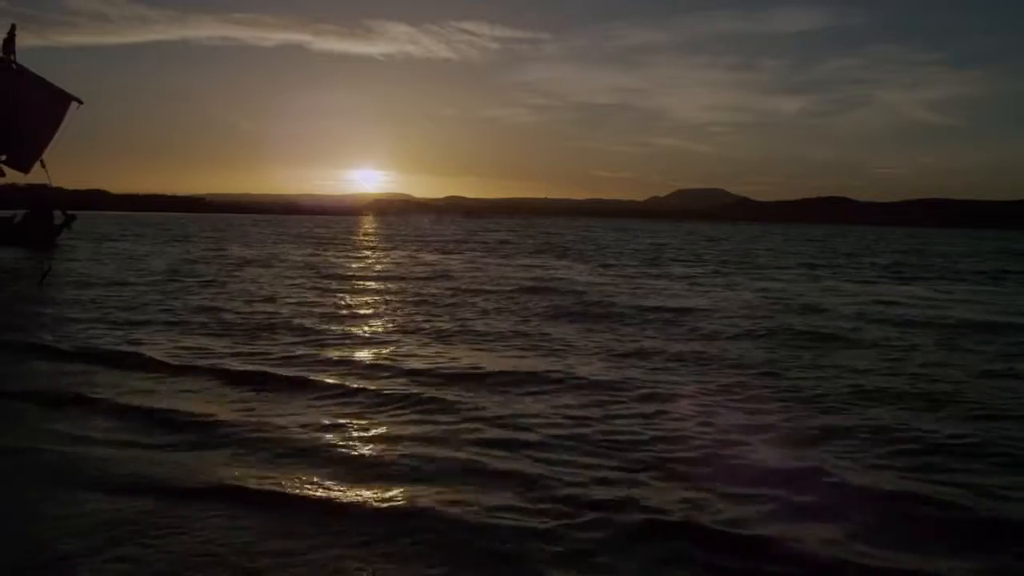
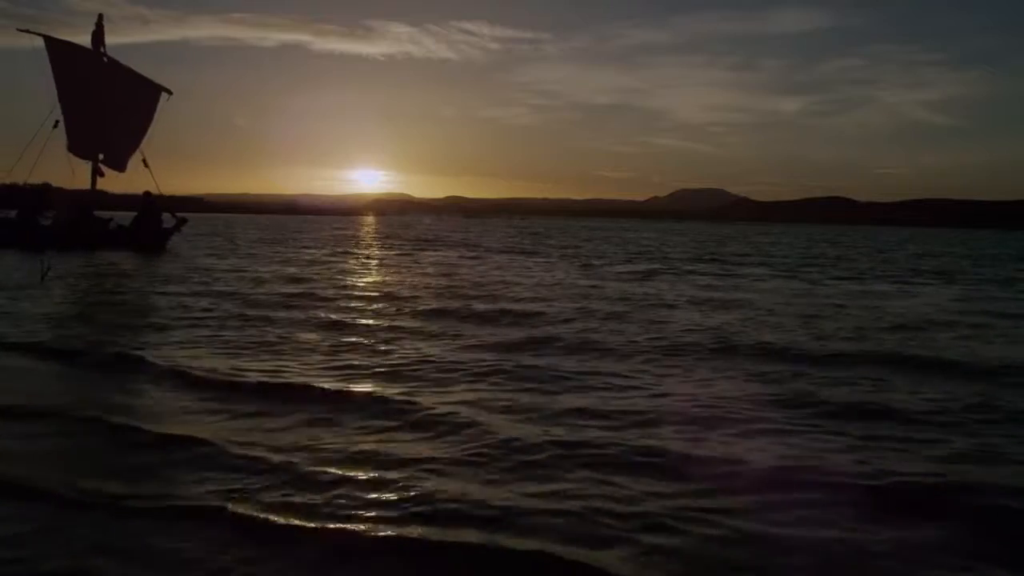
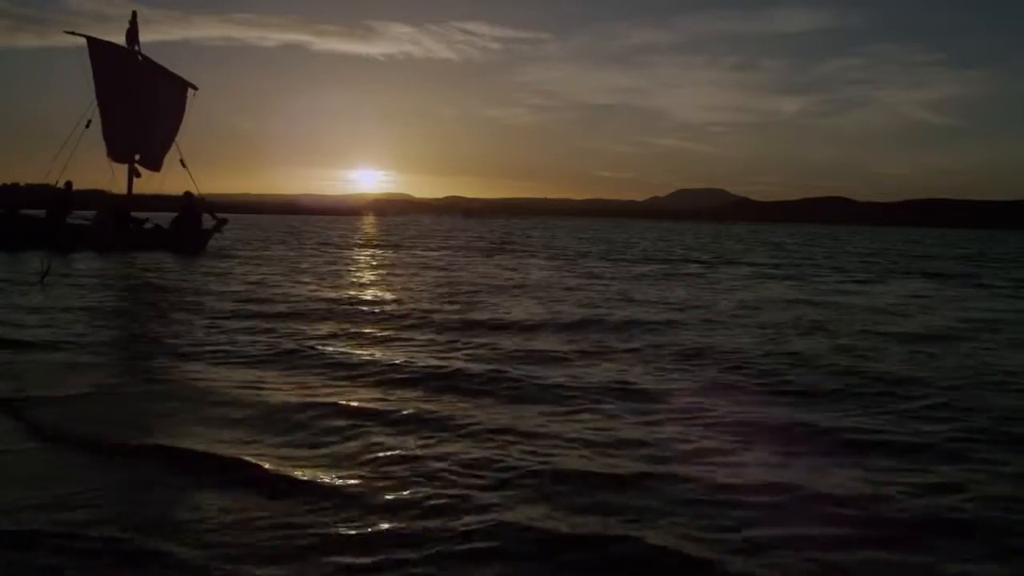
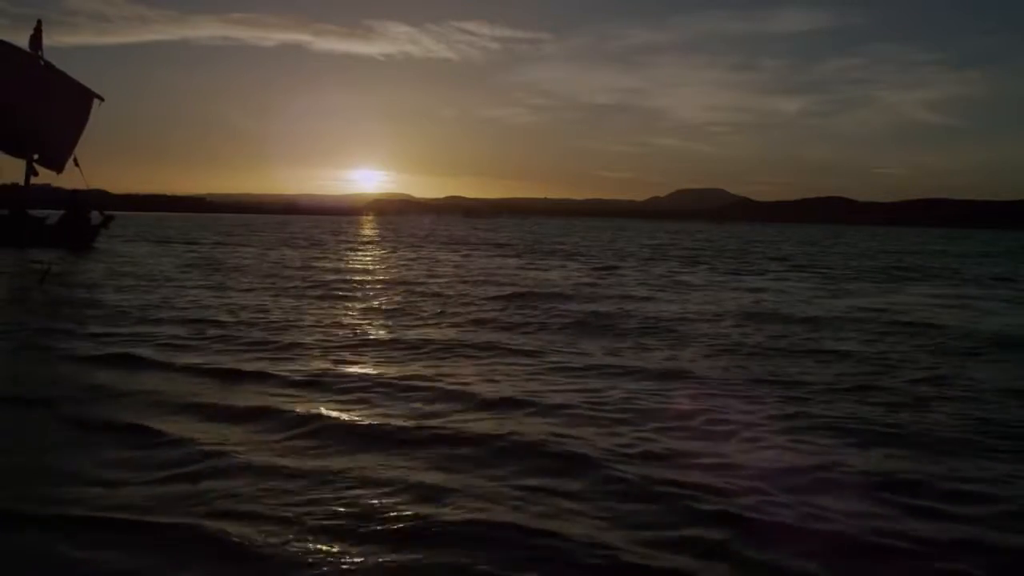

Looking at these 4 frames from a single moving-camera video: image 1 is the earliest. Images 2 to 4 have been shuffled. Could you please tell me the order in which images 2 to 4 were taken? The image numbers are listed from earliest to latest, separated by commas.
4, 2, 3
